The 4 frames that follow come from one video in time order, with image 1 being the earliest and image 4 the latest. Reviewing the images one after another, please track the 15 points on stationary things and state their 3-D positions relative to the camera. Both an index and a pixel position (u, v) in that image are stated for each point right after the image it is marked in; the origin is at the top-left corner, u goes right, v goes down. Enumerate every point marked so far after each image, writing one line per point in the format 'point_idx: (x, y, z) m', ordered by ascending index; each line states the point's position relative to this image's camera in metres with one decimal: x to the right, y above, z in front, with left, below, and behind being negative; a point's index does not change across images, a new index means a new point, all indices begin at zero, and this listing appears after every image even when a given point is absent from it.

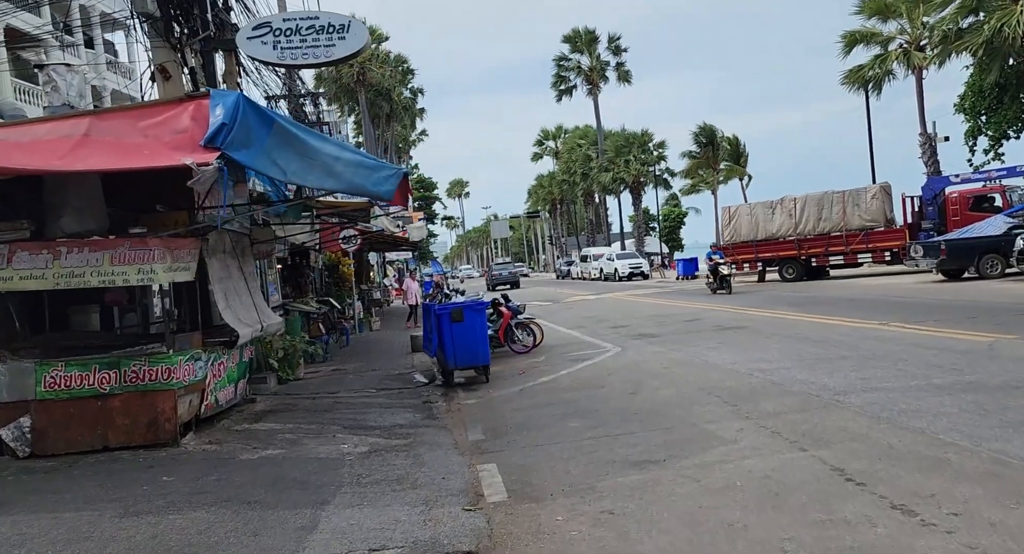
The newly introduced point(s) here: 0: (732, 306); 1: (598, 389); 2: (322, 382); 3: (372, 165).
0: (+5.8, -0.8, +19.6) m
1: (+1.2, -1.5, +10.1) m
2: (-3.1, -1.7, +12.0) m
3: (-1.4, +1.1, +7.5) m
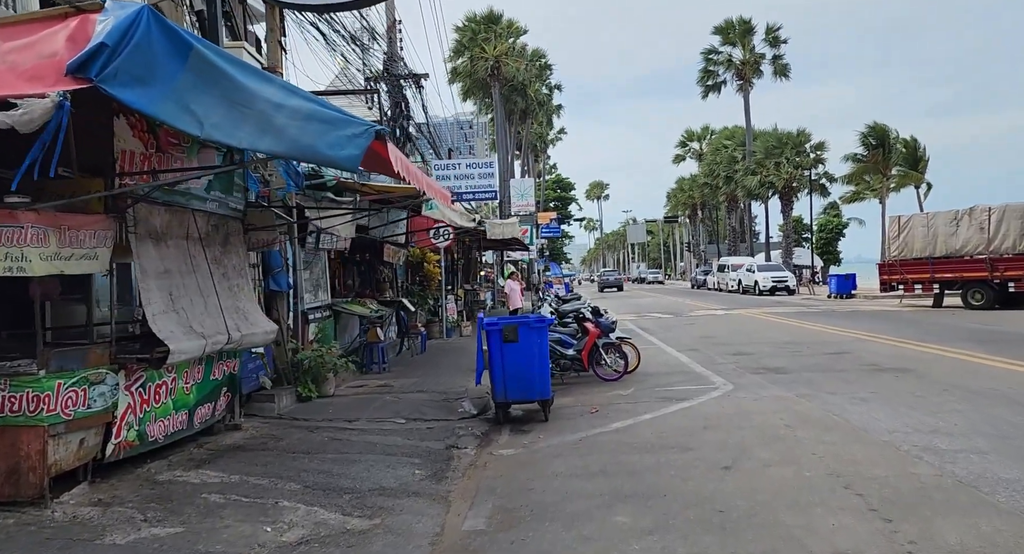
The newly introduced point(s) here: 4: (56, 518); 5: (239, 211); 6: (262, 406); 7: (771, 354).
0: (+8.0, -1.3, +15.7) m
1: (+1.7, -1.7, +7.2) m
2: (-2.2, -1.7, +9.9) m
3: (-1.2, +1.1, +5.2) m
4: (-3.0, -1.6, +4.9) m
5: (-2.8, +0.7, +7.8) m
6: (-3.0, -1.5, +8.9) m
7: (+4.8, -1.4, +13.9) m
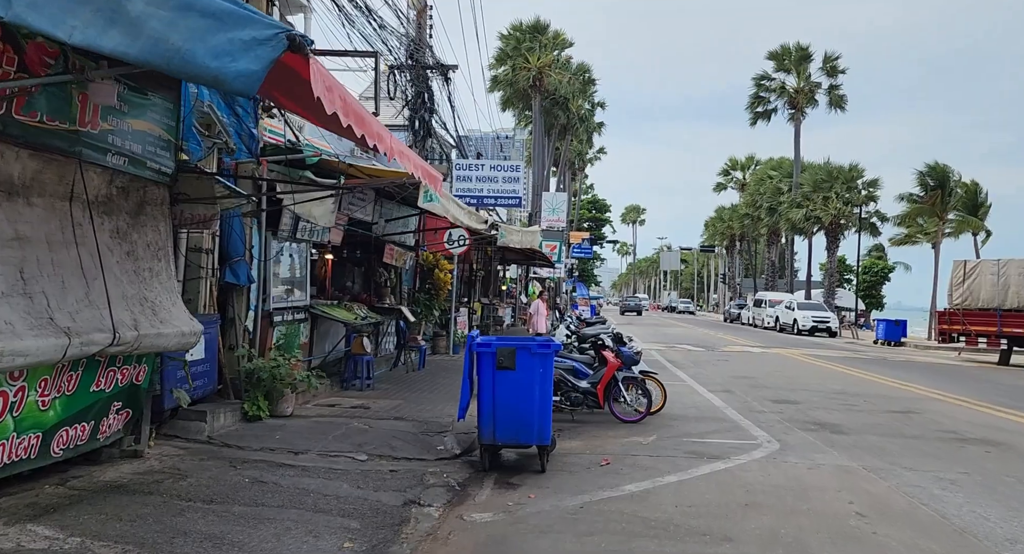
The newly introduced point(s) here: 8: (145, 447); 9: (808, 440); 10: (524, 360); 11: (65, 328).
0: (+8.1, -2.2, +13.4) m
1: (+1.5, -1.9, +5.3) m
2: (-2.2, -1.6, +8.0) m
3: (-1.3, +1.2, +3.4) m
4: (-3.2, -1.3, +3.1) m
5: (-2.8, +0.8, +6.0) m
6: (-3.1, -1.4, +7.1) m
7: (+4.9, -2.0, +11.8) m
8: (-3.1, -1.4, +6.2) m
9: (+3.6, -2.0, +9.1) m
10: (+0.1, -0.8, +7.2) m
11: (-2.8, -0.3, +4.7) m
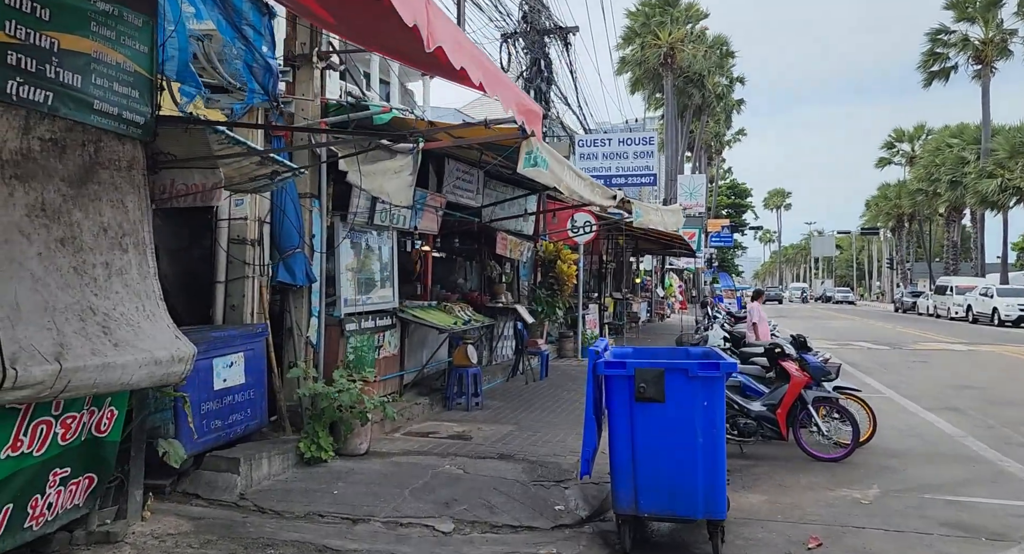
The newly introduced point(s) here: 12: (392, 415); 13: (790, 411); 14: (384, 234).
0: (+10.1, -1.8, +9.5) m
1: (+2.1, -1.8, +2.6) m
2: (-1.1, -1.6, +6.0) m
3: (-1.0, +1.2, +1.2) m
4: (-2.9, -1.4, +1.3) m
5: (-2.1, +0.8, +4.1) m
6: (-2.1, -1.4, +5.2) m
7: (+6.6, -1.8, +8.4) m
8: (-2.2, -1.4, +4.3) m
9: (+4.9, -1.8, +6.0) m
10: (+1.1, -0.7, +4.7) m
11: (-2.3, -0.3, +2.8) m
12: (-1.0, -1.2, +6.4) m
13: (+2.7, -1.3, +7.3) m
14: (-1.4, +0.5, +8.1) m
